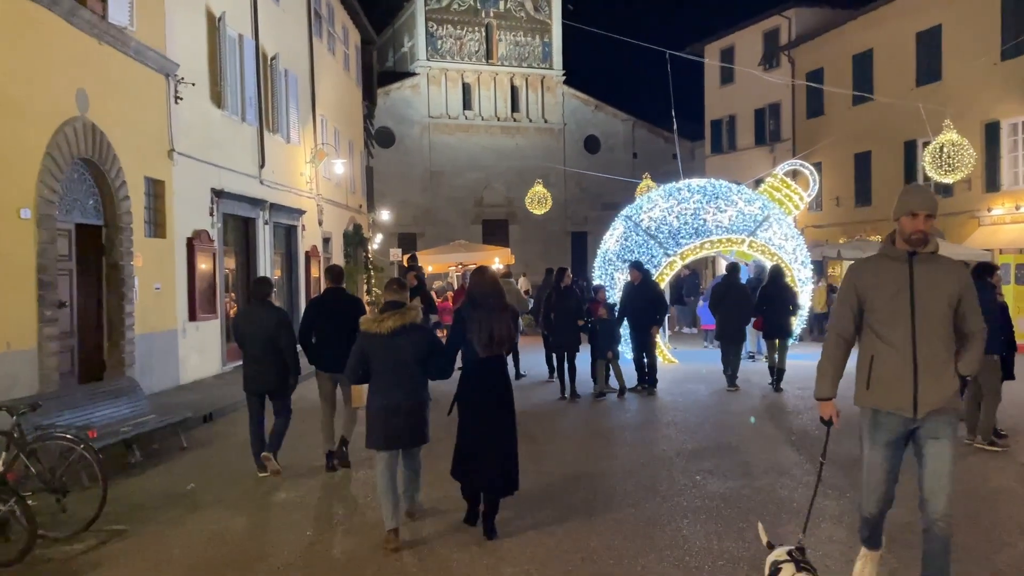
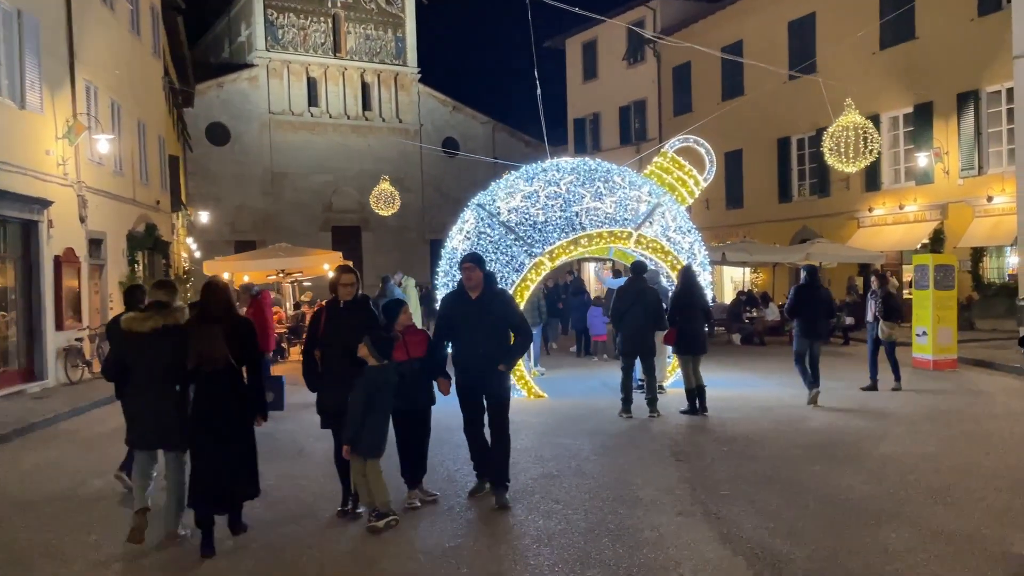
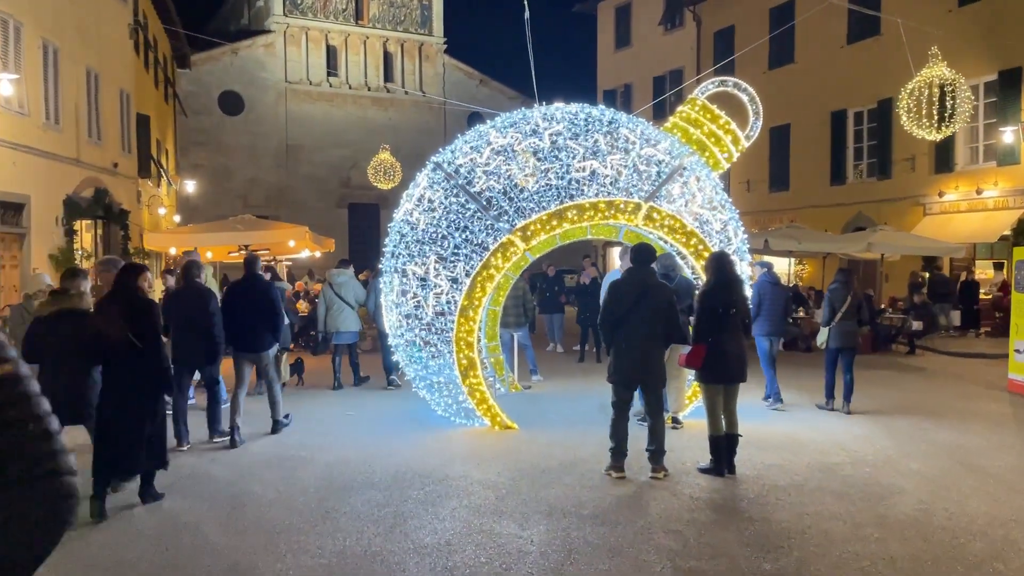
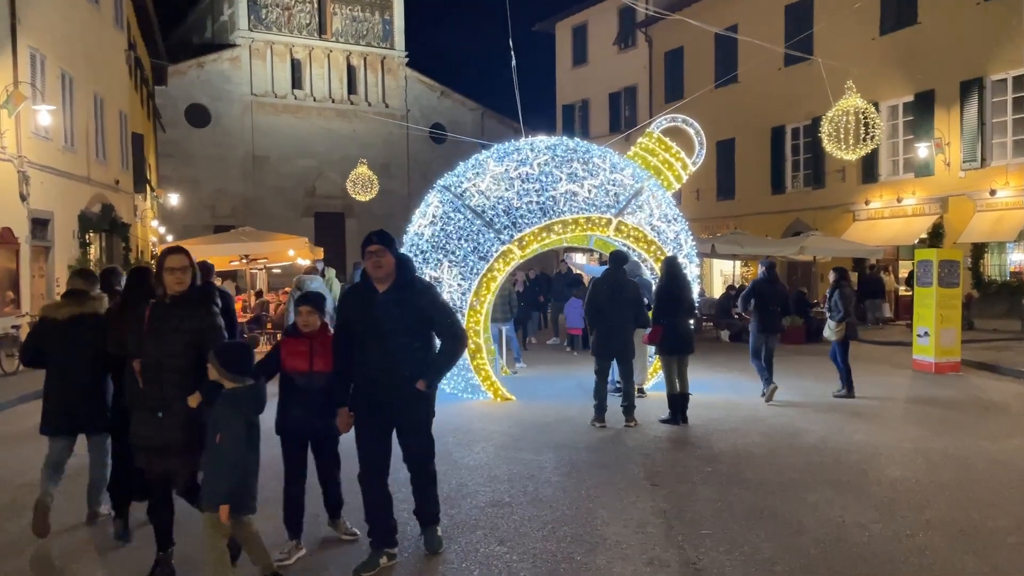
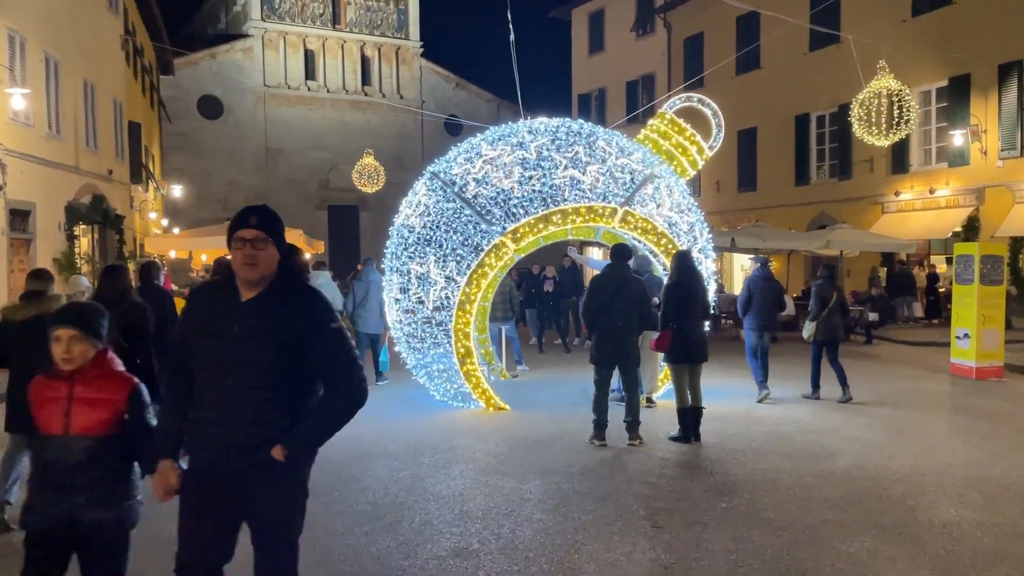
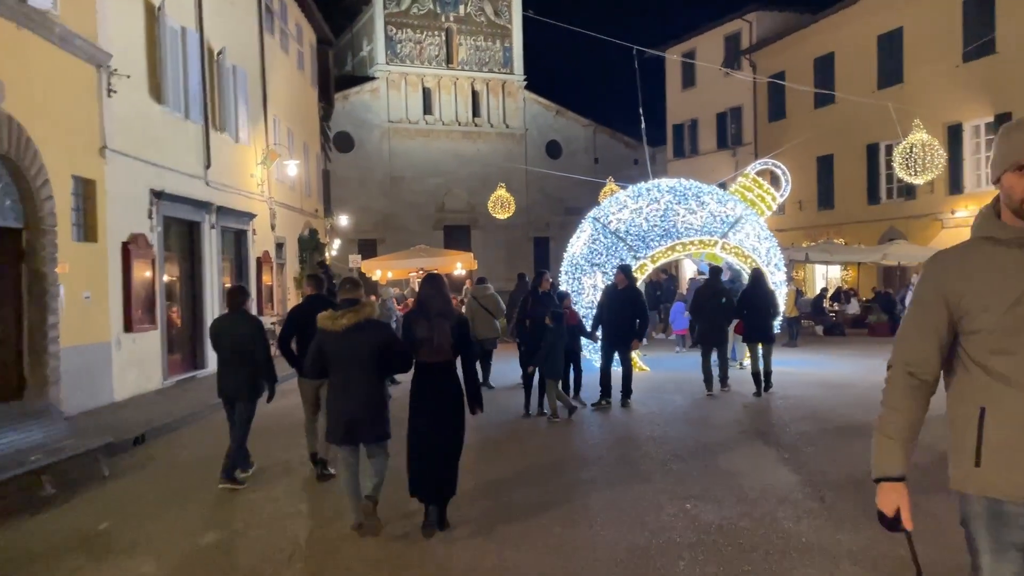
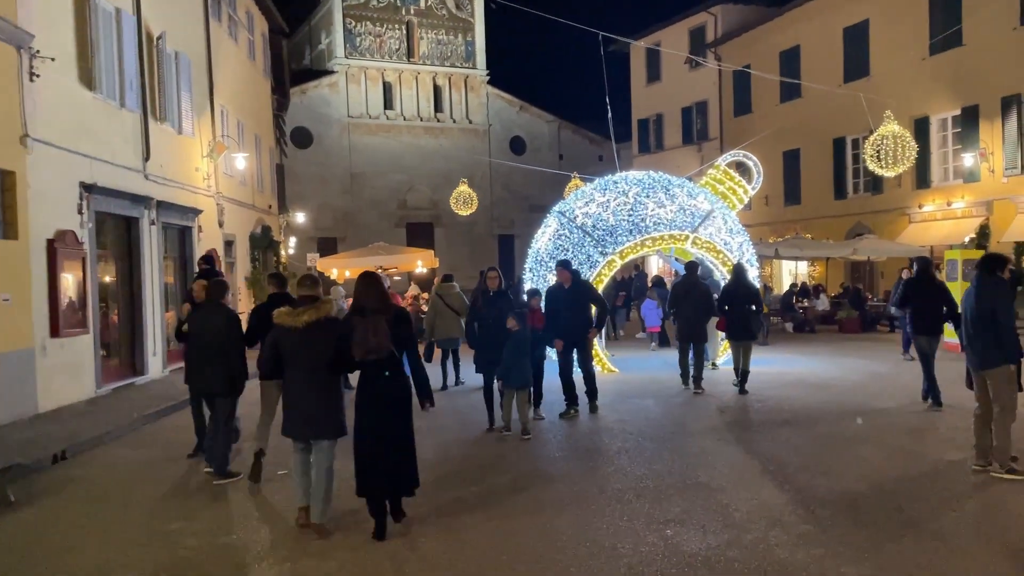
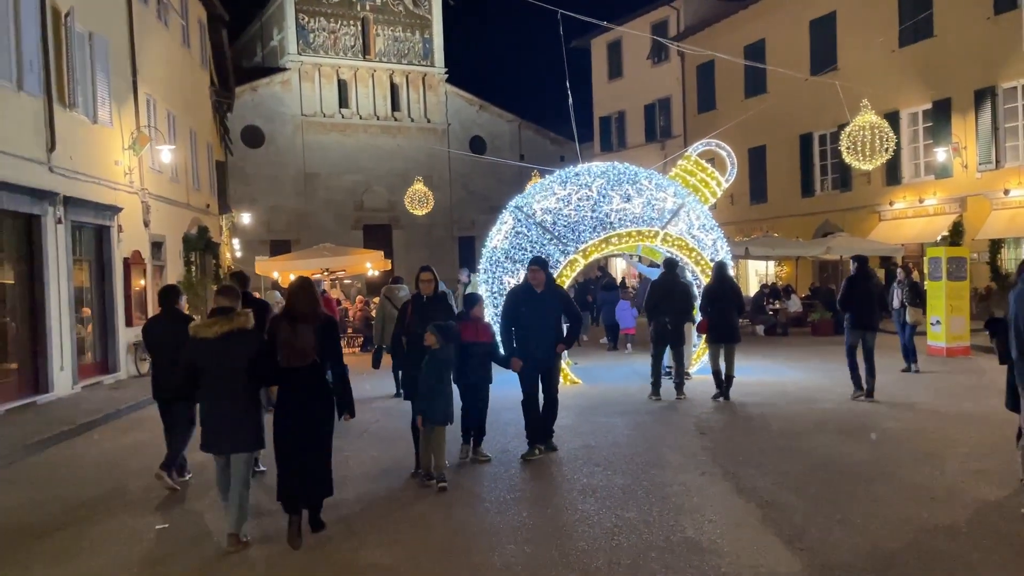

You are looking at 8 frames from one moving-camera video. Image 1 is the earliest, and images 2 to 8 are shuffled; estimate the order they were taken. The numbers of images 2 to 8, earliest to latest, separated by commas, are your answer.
6, 7, 8, 2, 4, 5, 3
